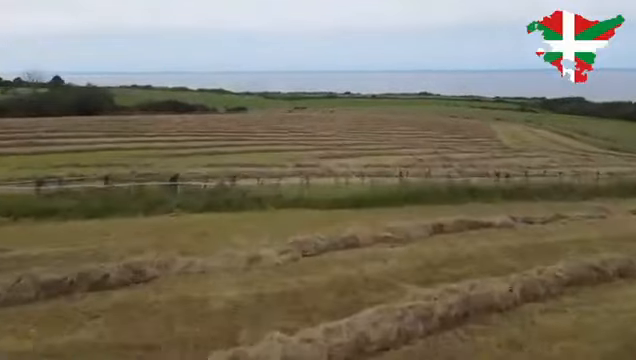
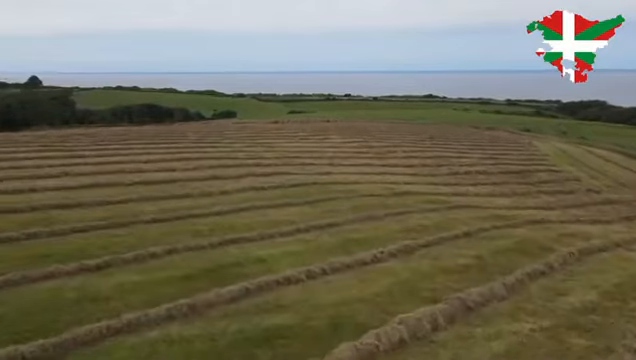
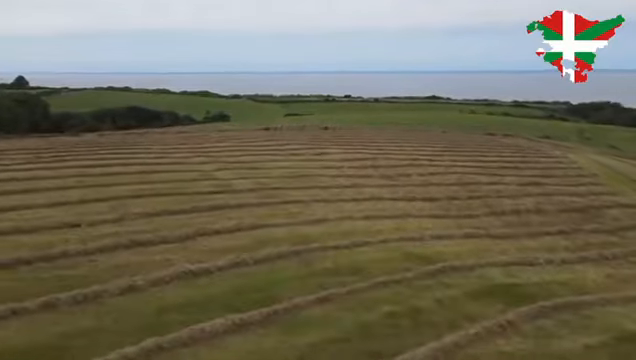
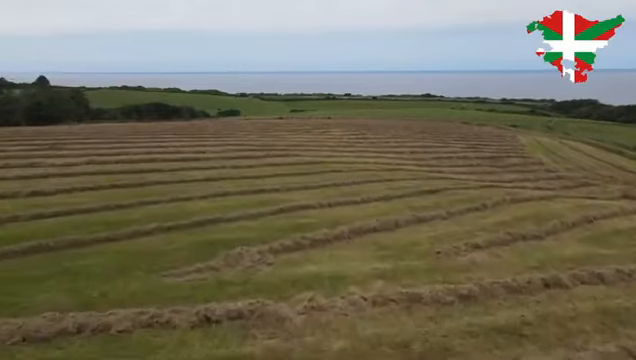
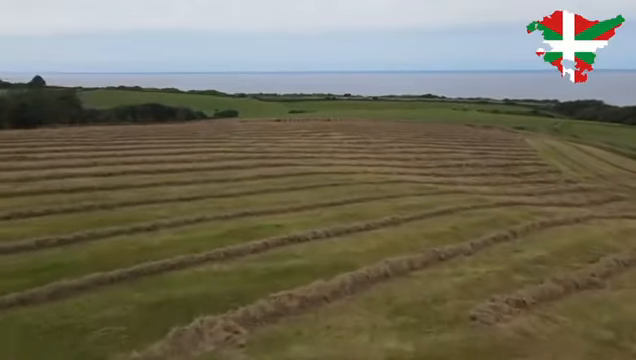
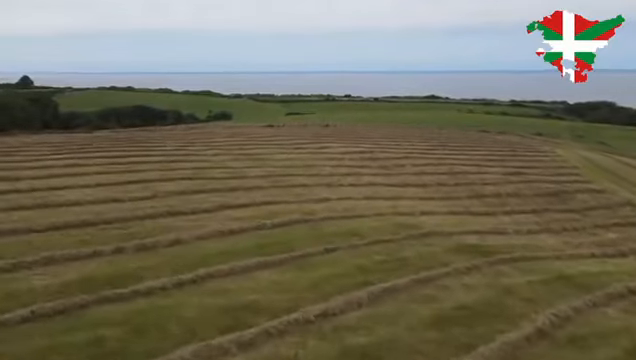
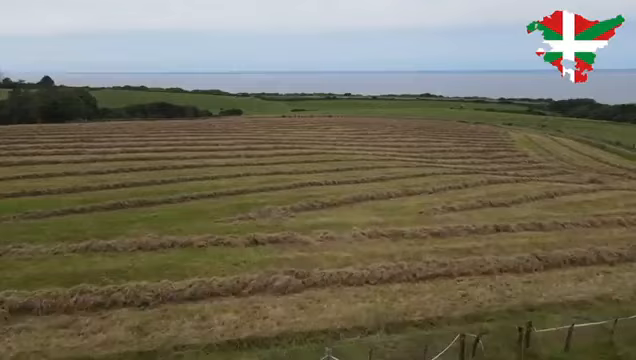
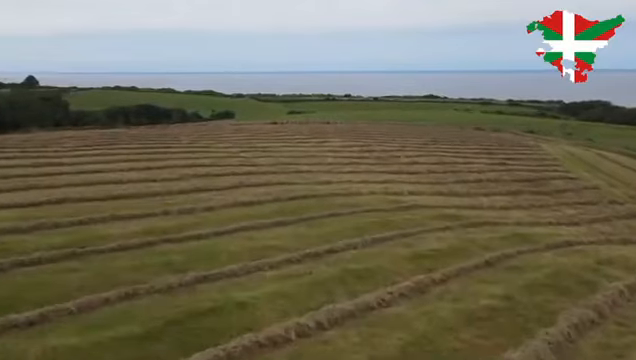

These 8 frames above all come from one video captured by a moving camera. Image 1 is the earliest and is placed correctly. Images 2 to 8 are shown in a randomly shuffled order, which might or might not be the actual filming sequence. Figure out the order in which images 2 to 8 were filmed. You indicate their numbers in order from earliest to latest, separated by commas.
7, 4, 5, 2, 8, 6, 3
